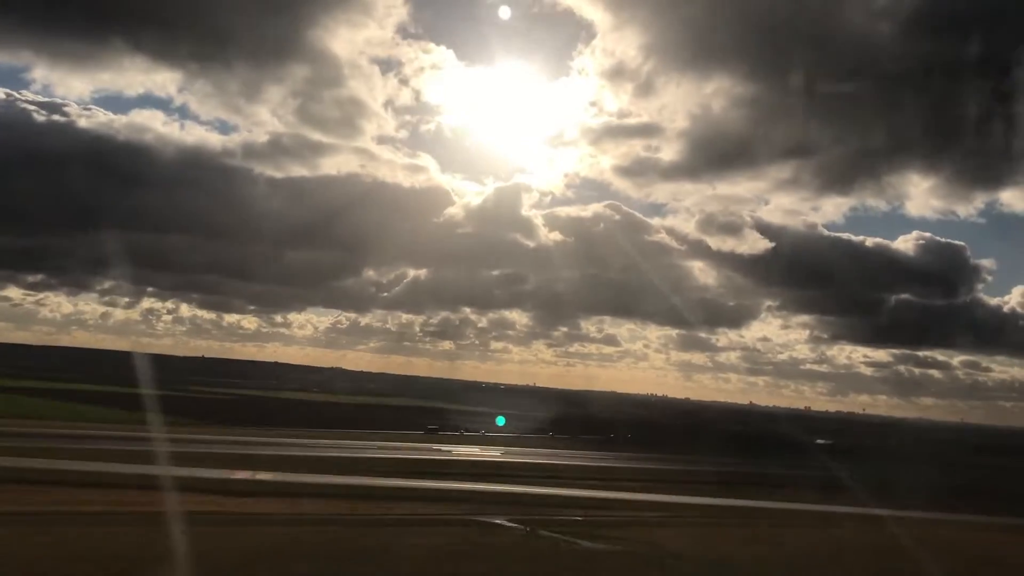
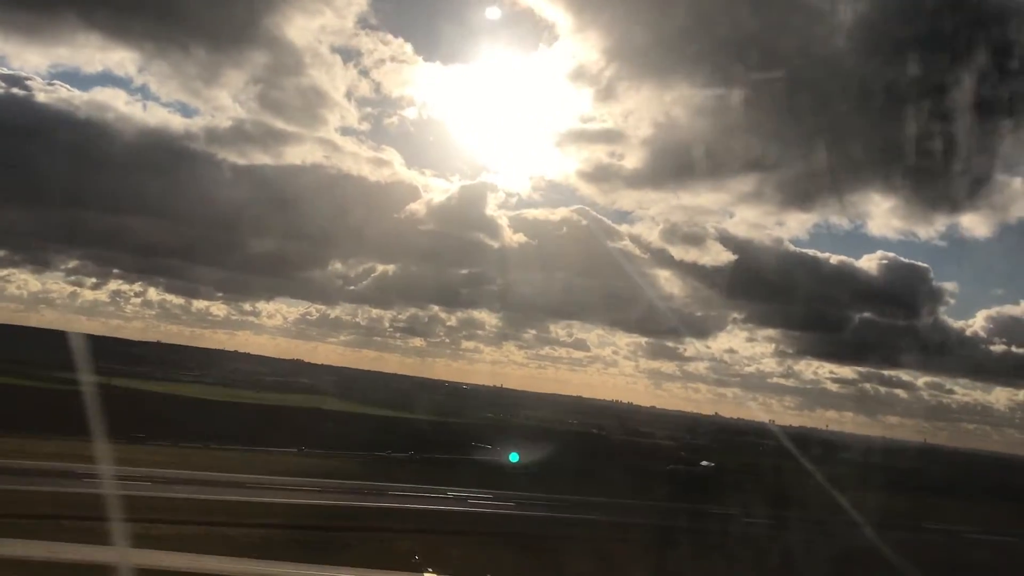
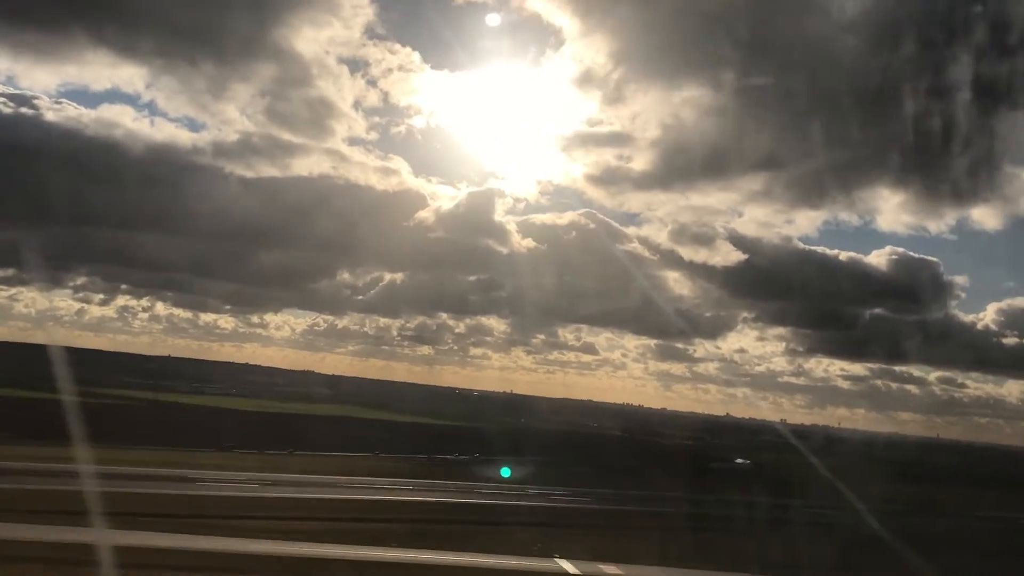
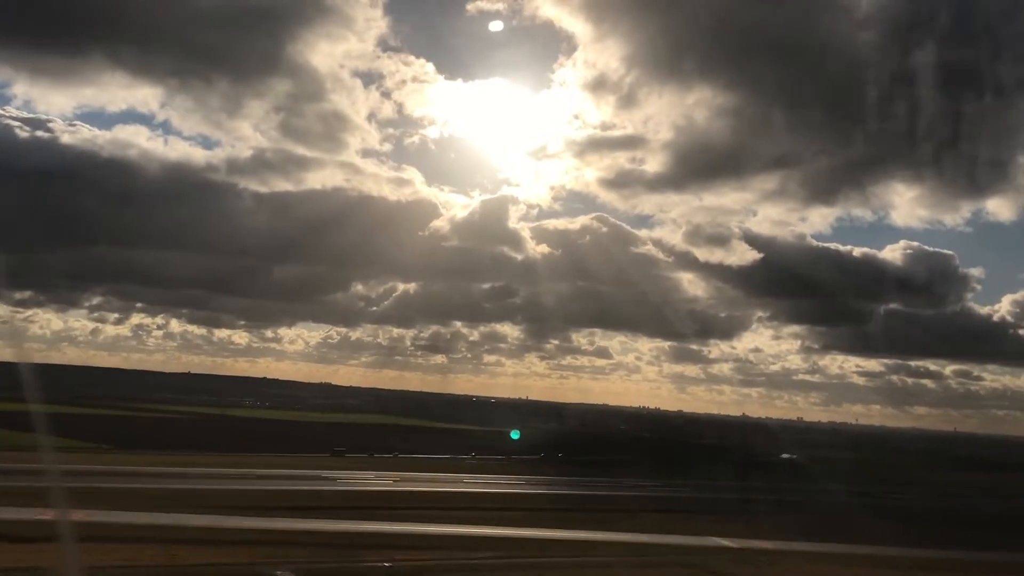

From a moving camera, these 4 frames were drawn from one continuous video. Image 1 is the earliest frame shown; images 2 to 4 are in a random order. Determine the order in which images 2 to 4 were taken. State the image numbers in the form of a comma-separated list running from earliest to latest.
4, 3, 2
